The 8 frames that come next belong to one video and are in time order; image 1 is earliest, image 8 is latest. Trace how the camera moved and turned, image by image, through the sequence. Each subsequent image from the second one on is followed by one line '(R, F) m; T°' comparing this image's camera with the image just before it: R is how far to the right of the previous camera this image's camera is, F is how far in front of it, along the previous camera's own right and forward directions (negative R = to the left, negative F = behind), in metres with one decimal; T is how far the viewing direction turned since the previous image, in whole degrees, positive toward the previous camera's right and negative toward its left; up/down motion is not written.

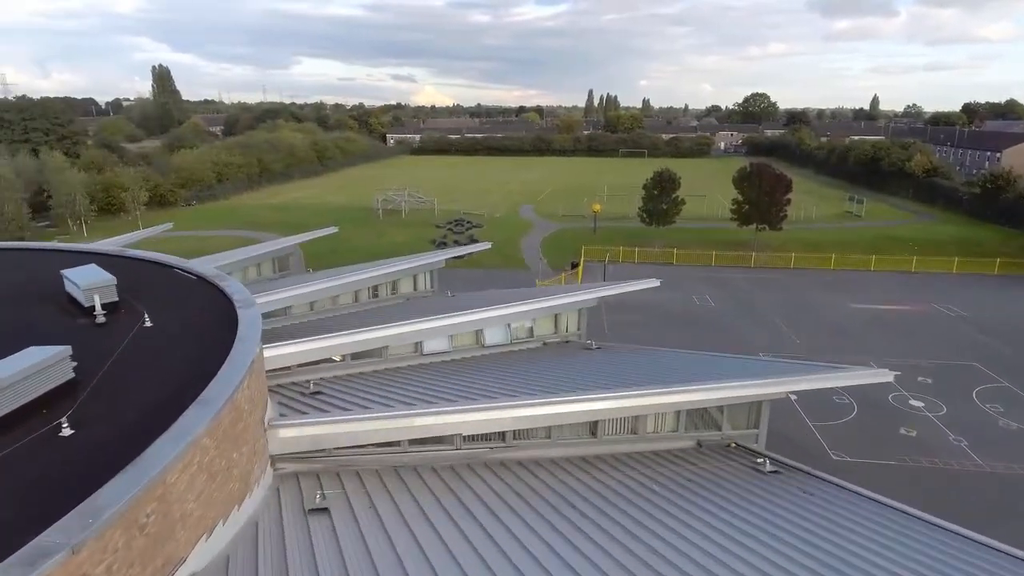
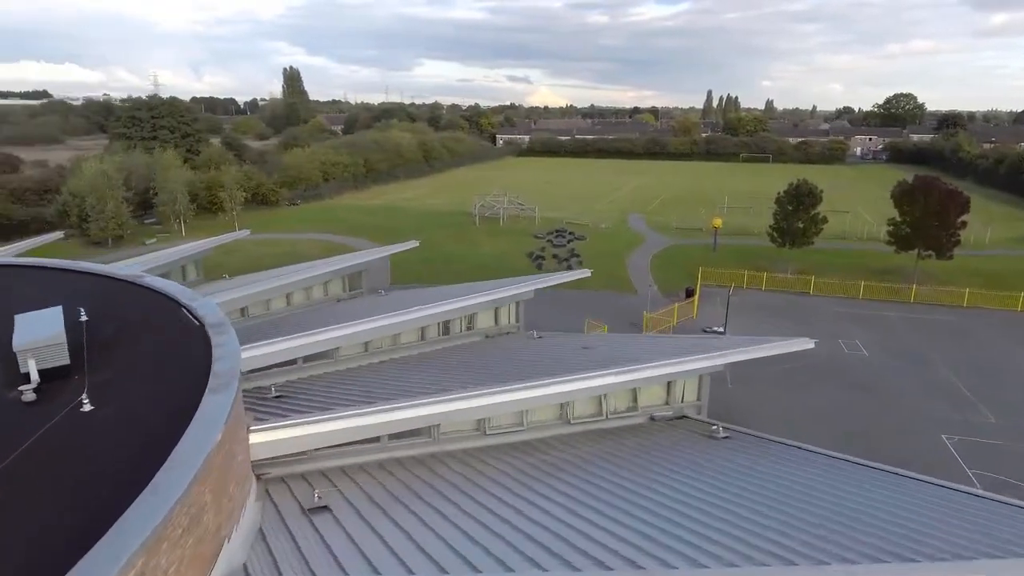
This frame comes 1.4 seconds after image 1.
(+0.1, +4.1) m; -9°
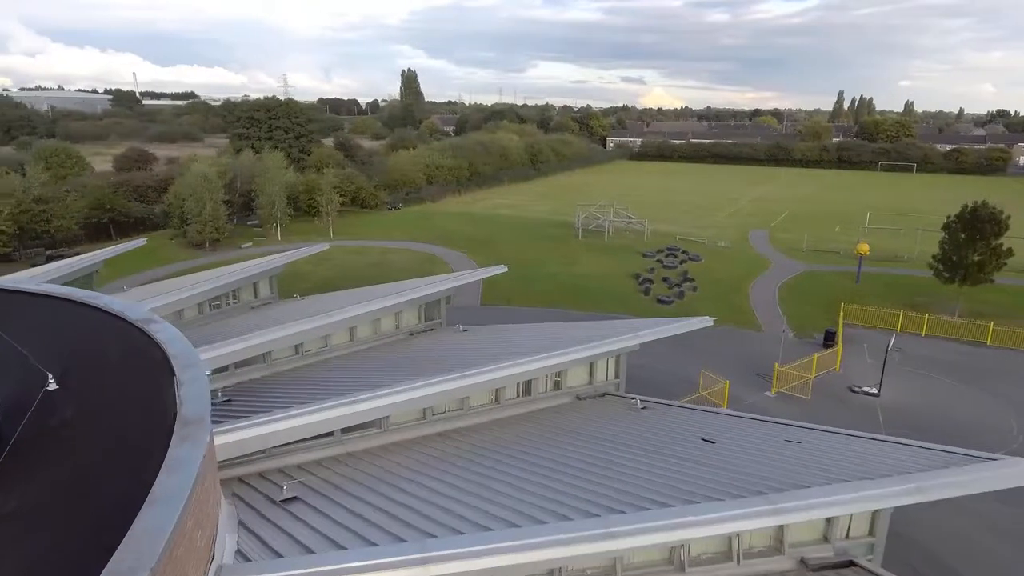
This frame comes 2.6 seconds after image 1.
(0.0, +3.6) m; -9°
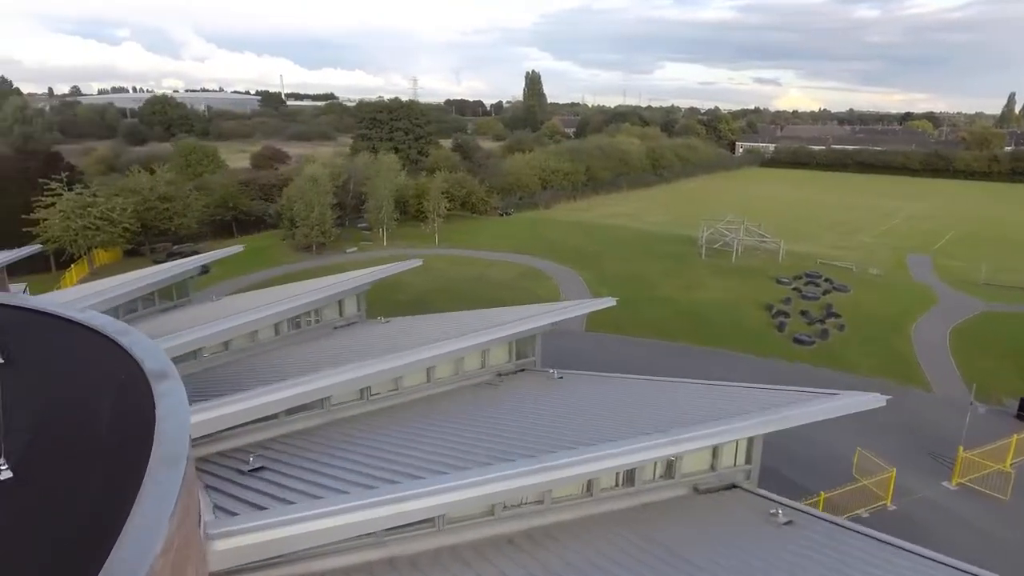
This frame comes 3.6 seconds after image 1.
(+0.1, +3.0) m; -10°
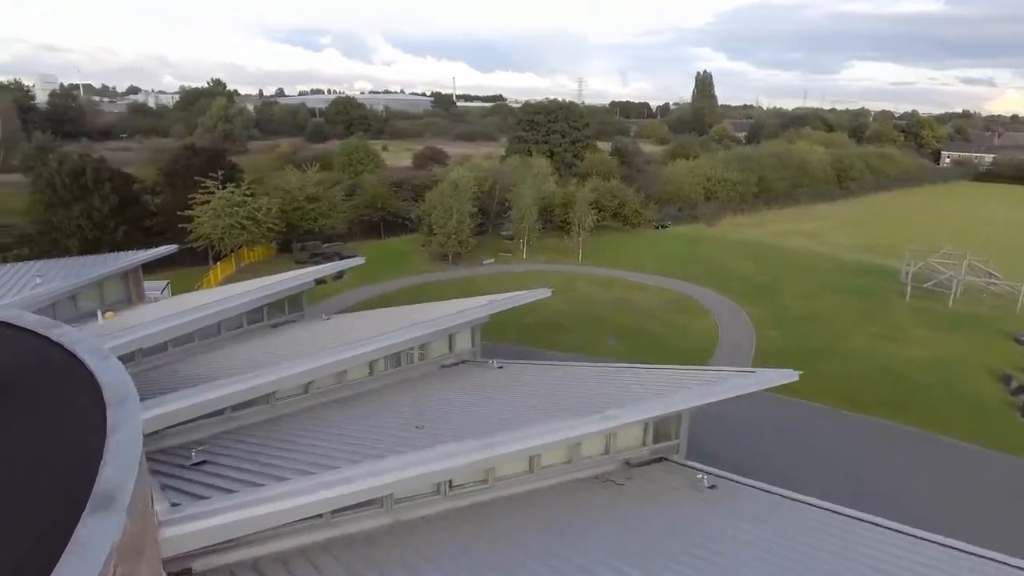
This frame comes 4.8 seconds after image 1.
(+0.2, +3.9) m; -13°
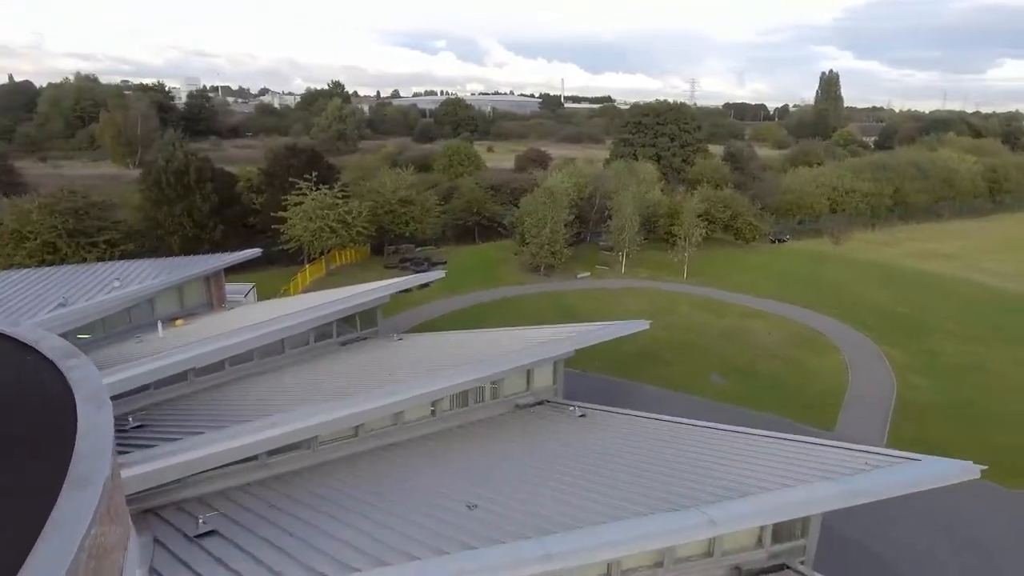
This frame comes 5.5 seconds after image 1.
(+0.2, +2.5) m; -9°
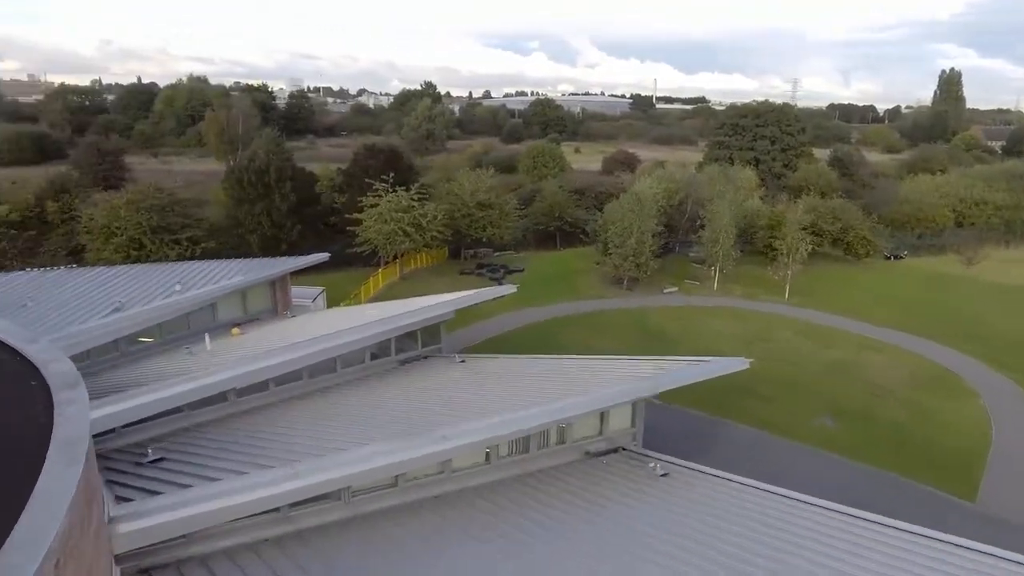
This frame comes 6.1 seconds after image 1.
(+0.1, +2.1) m; -7°
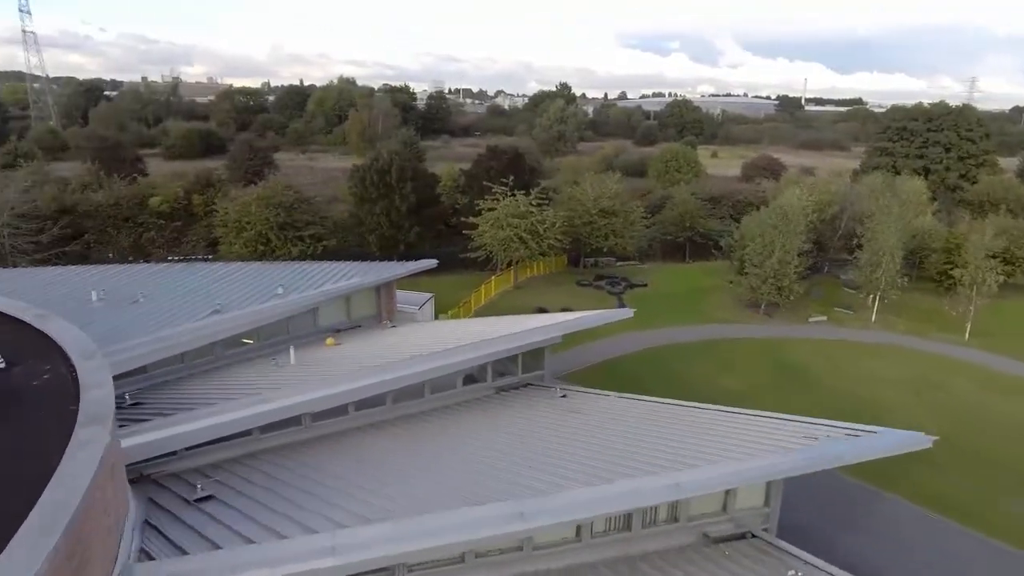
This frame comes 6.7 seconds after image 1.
(+0.2, +2.1) m; -11°
